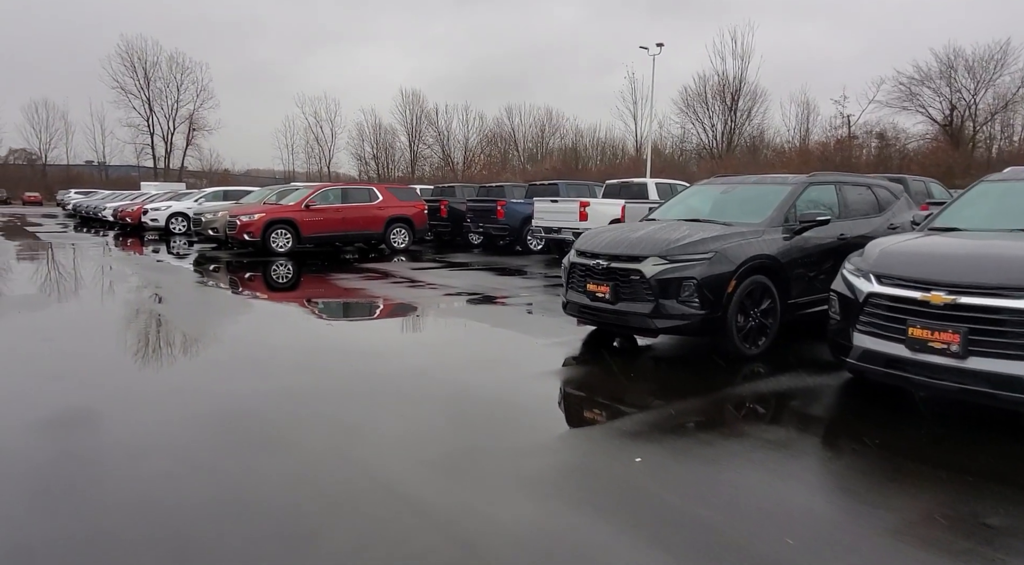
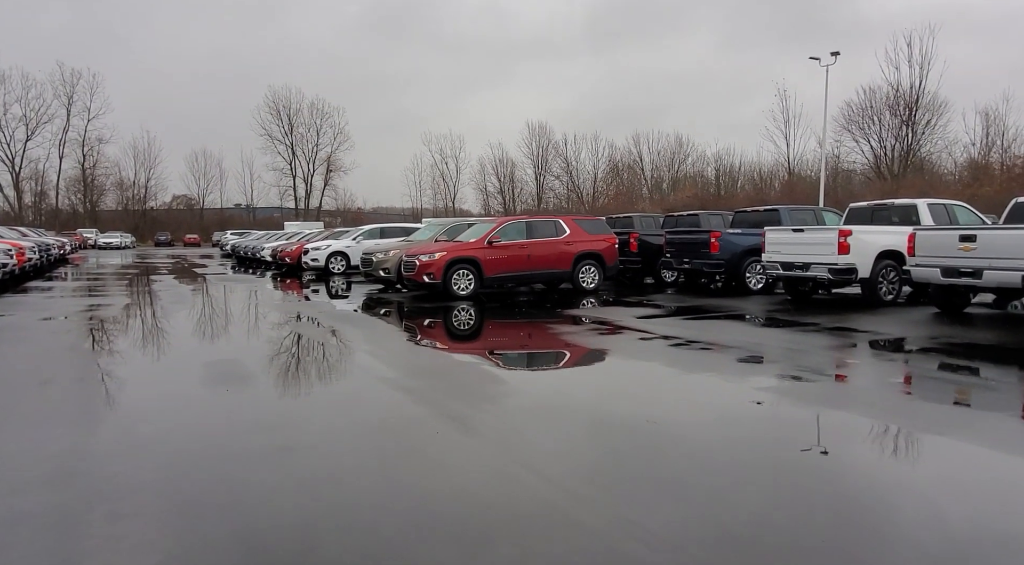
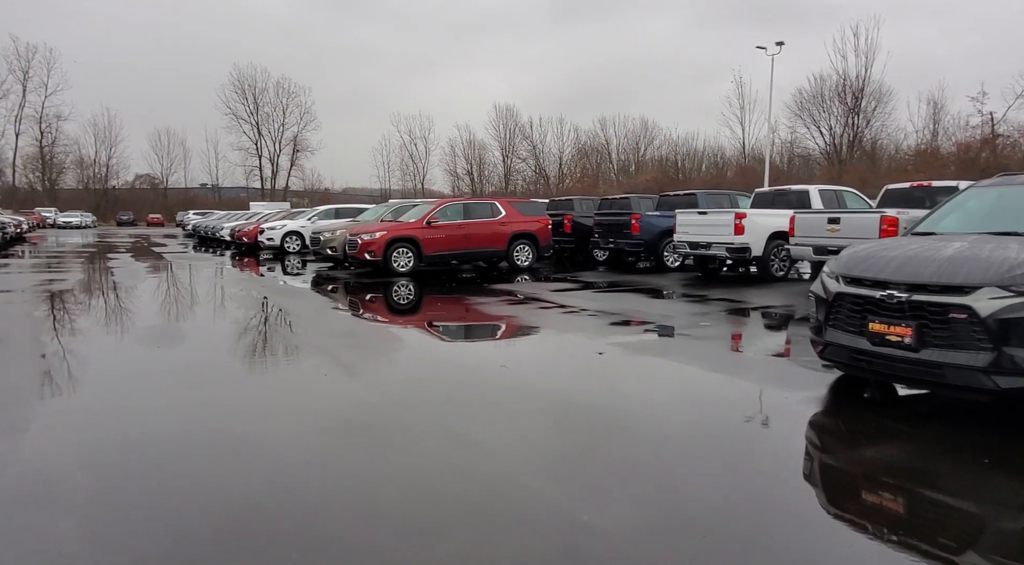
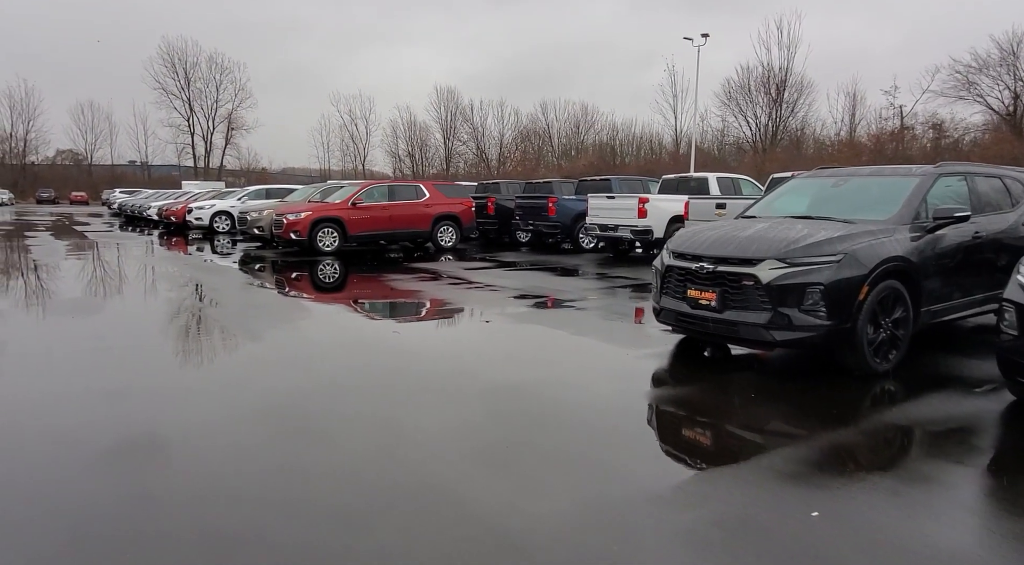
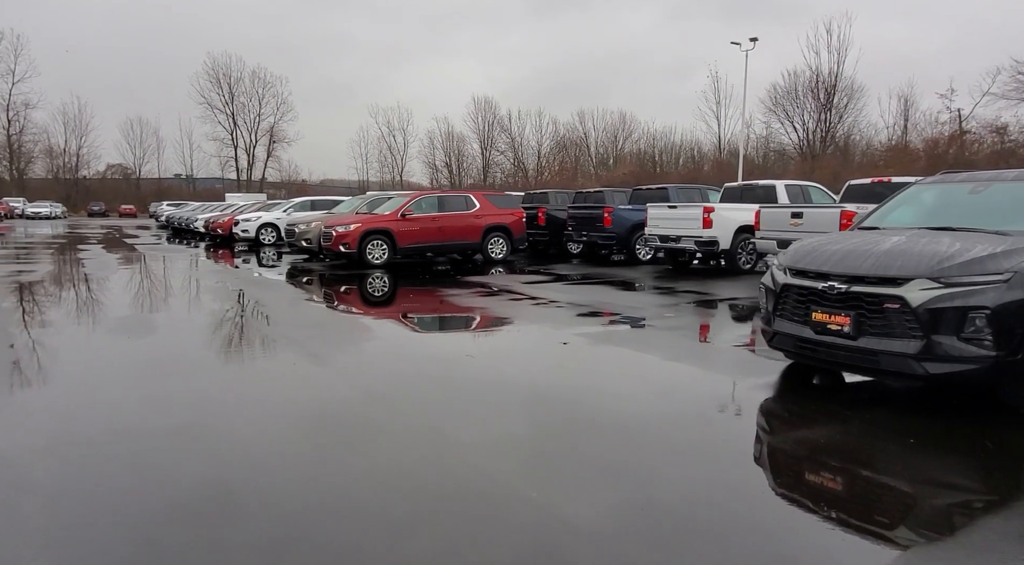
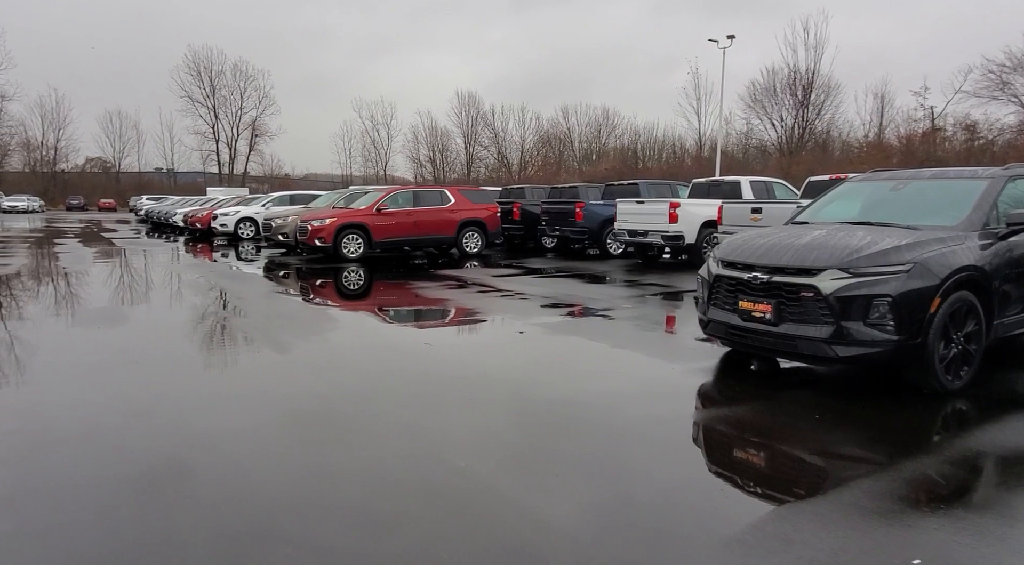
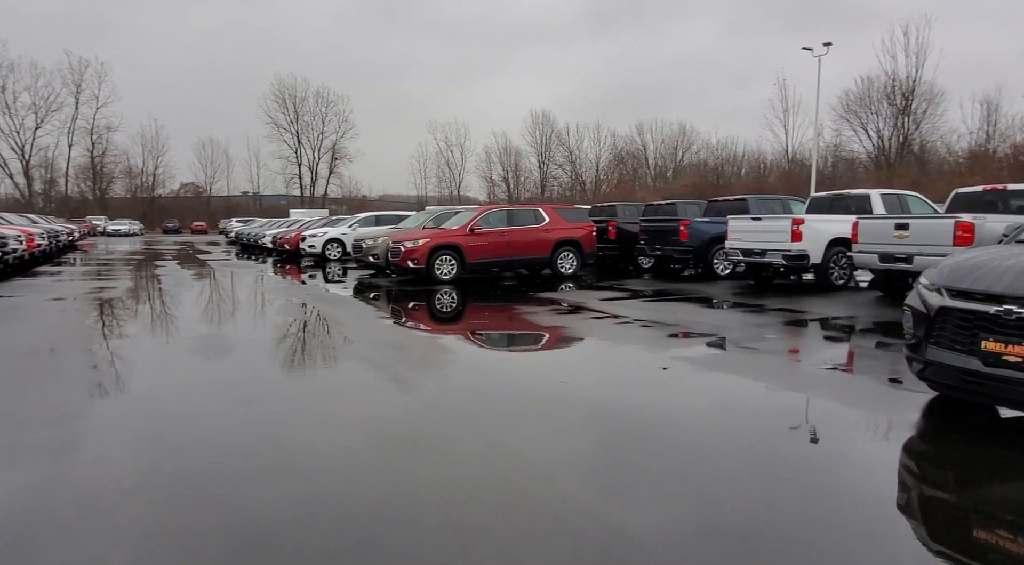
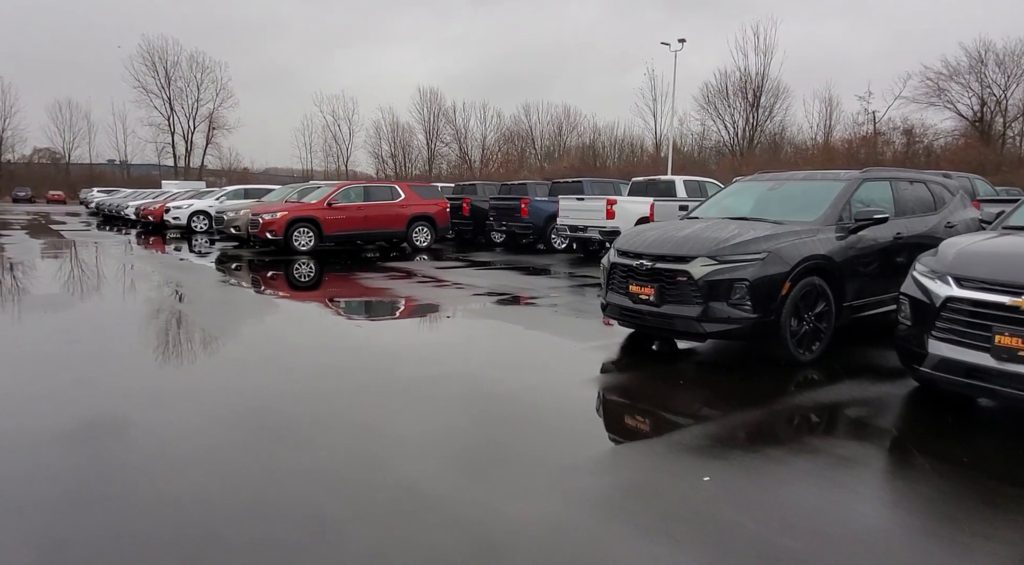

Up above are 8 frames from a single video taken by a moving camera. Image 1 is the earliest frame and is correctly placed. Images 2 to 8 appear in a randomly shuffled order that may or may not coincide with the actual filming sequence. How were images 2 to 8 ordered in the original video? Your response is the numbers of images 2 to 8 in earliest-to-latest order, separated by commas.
8, 4, 6, 5, 3, 7, 2
